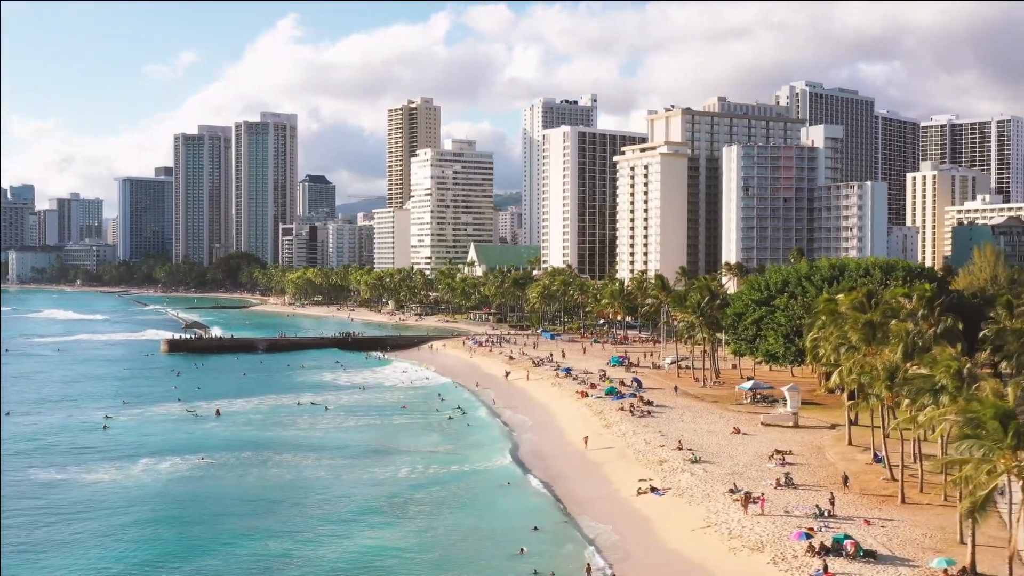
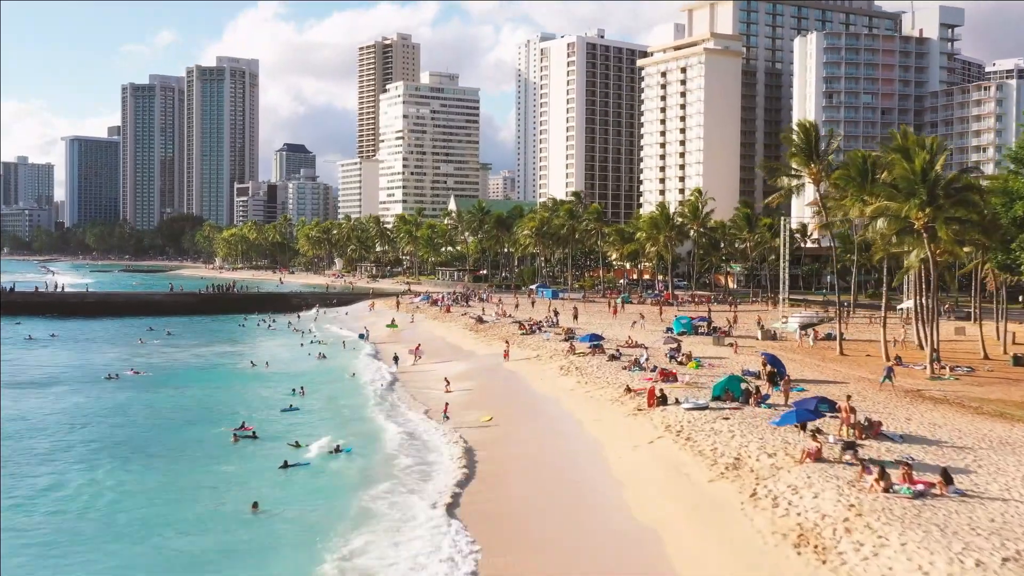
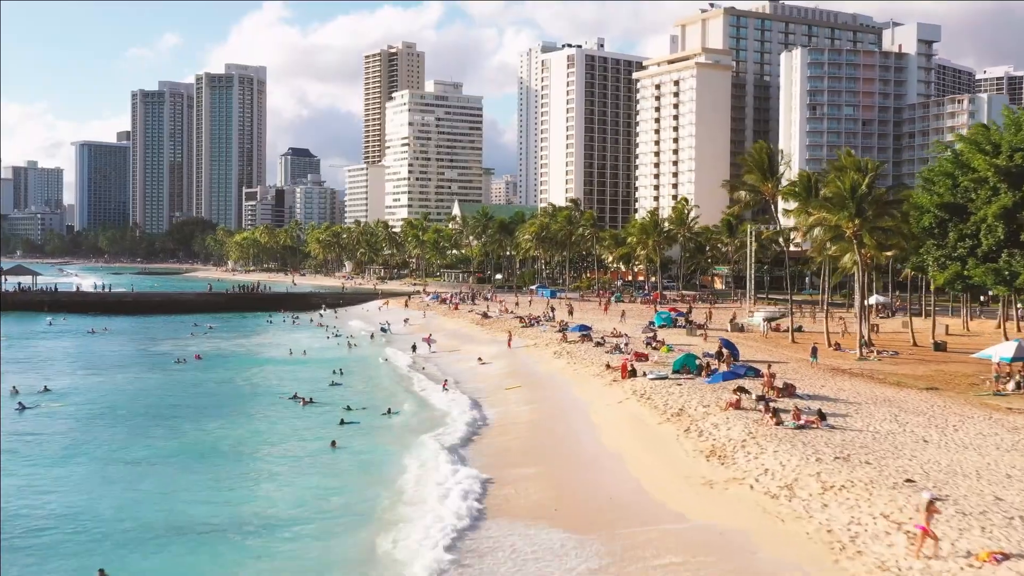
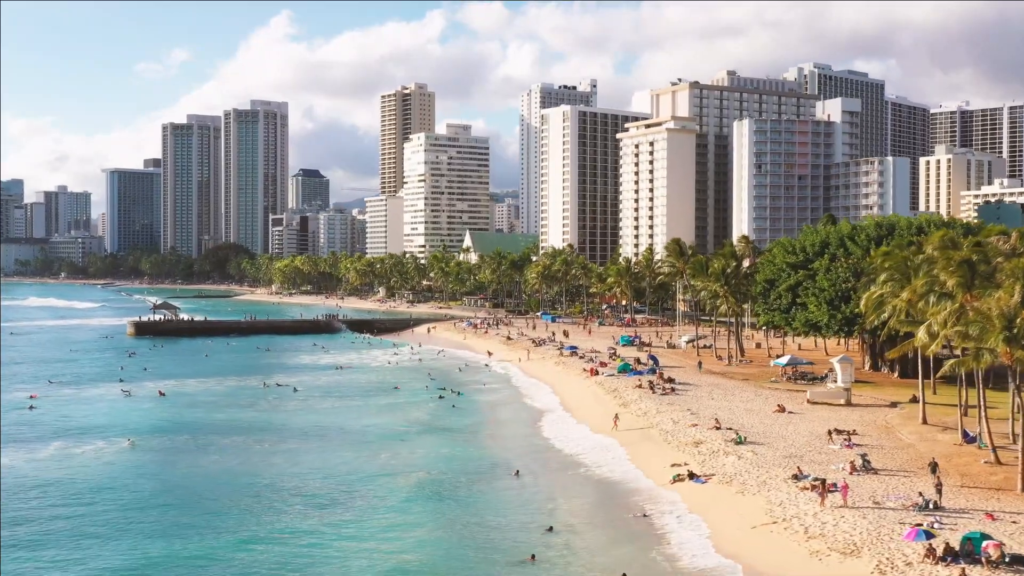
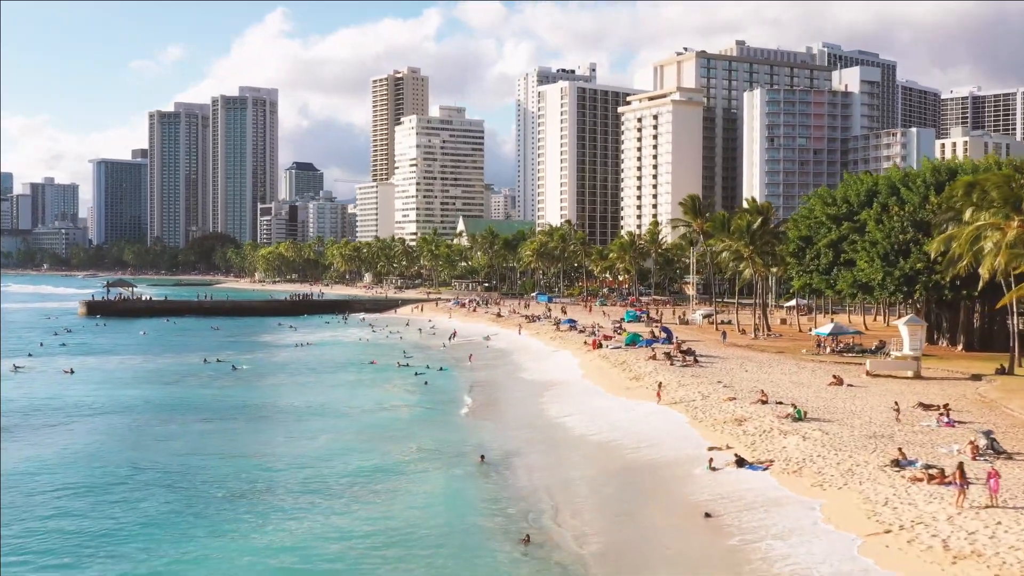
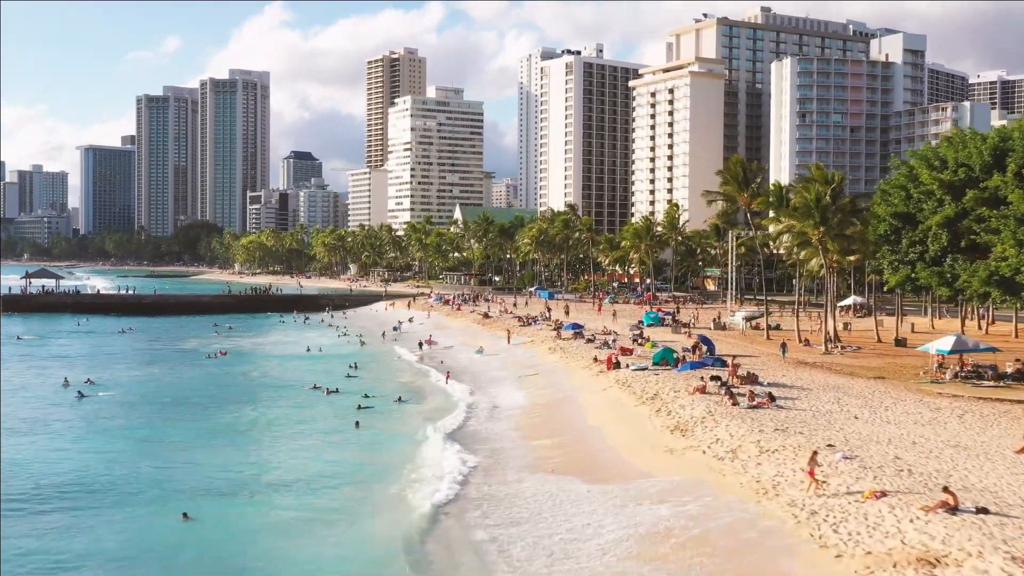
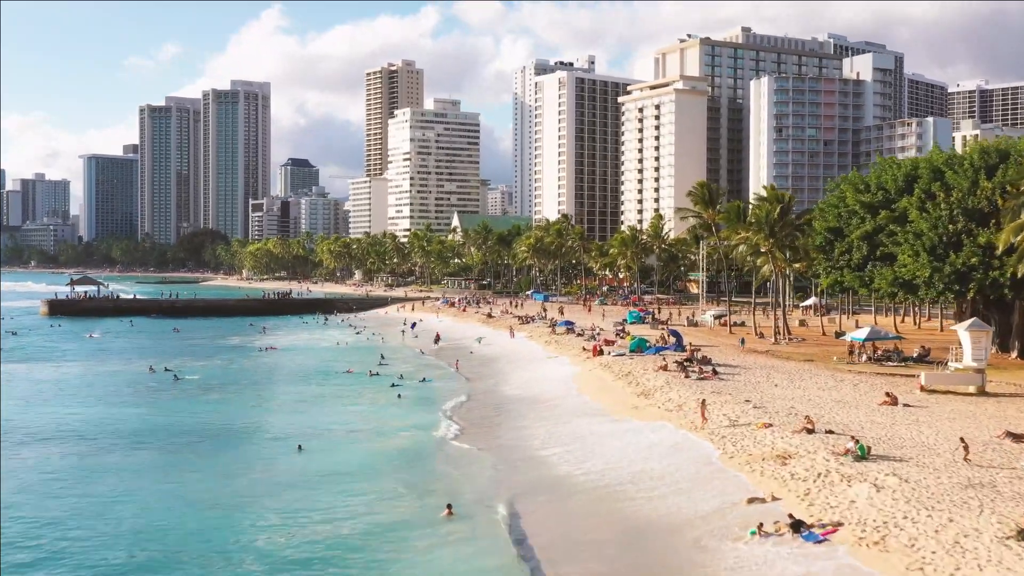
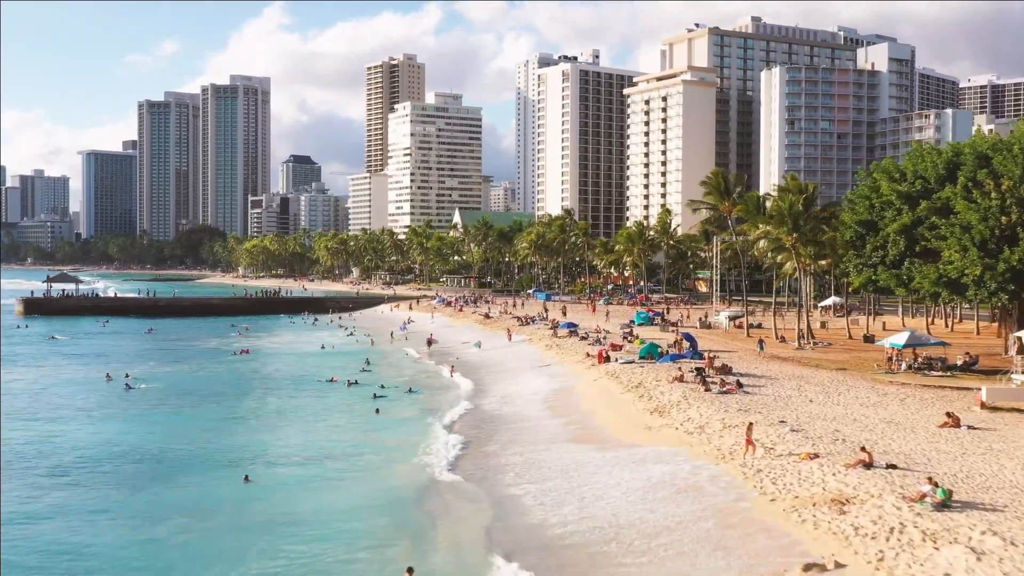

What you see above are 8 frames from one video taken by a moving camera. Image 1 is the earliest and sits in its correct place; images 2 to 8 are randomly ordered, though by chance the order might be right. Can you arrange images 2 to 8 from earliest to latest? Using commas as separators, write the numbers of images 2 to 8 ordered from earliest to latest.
4, 5, 7, 8, 6, 3, 2
